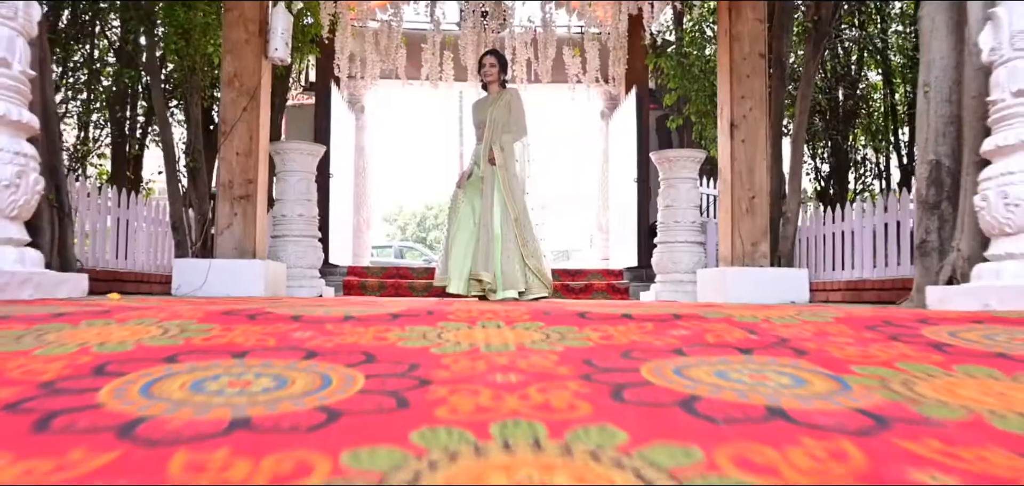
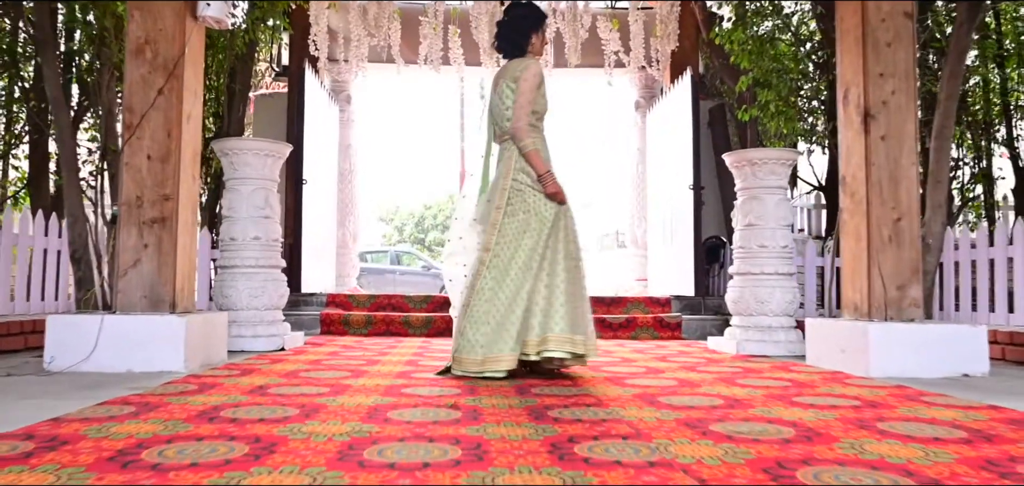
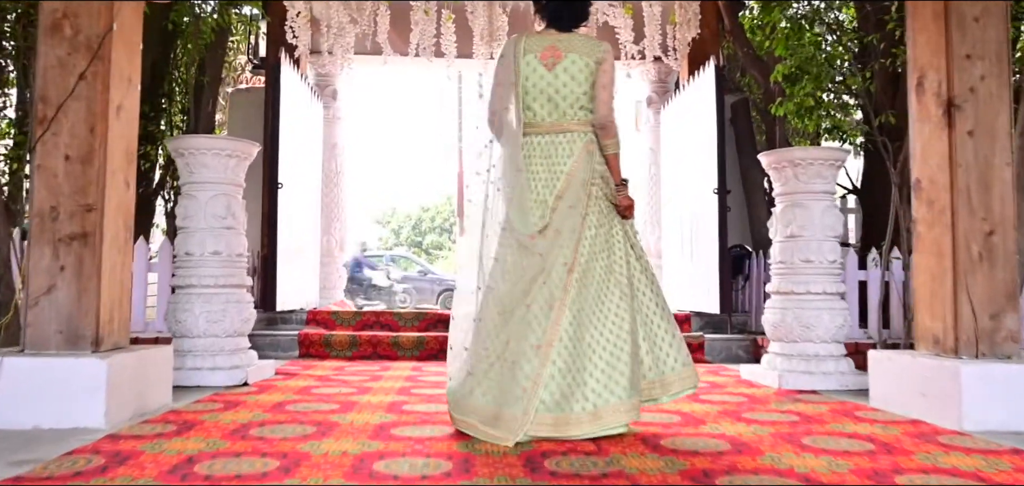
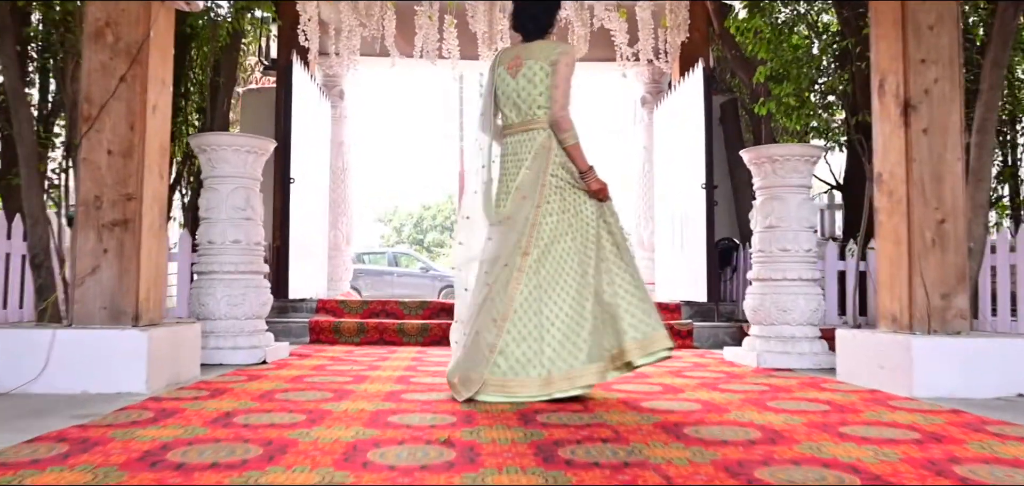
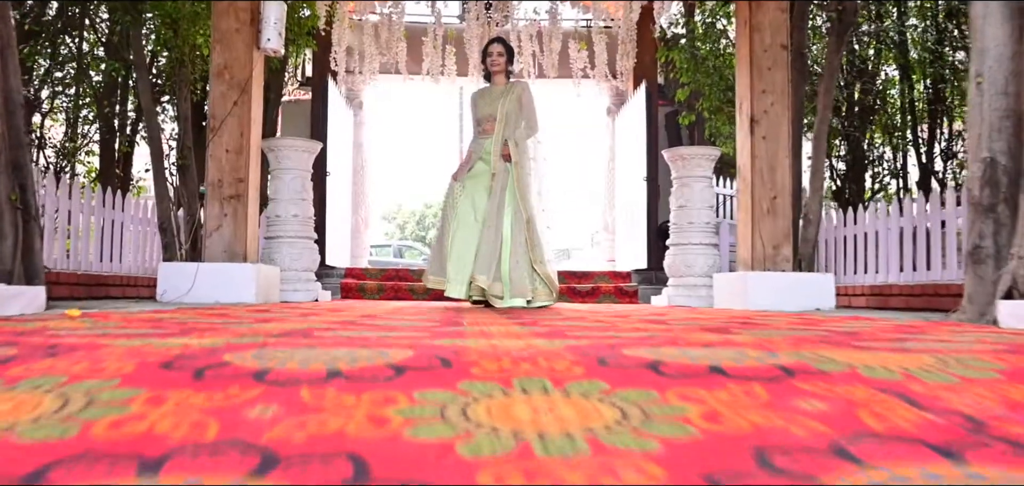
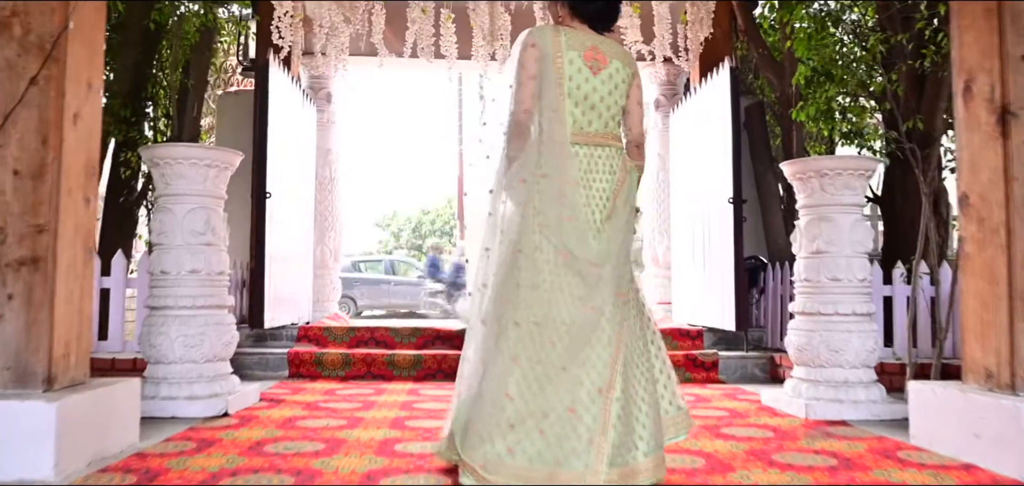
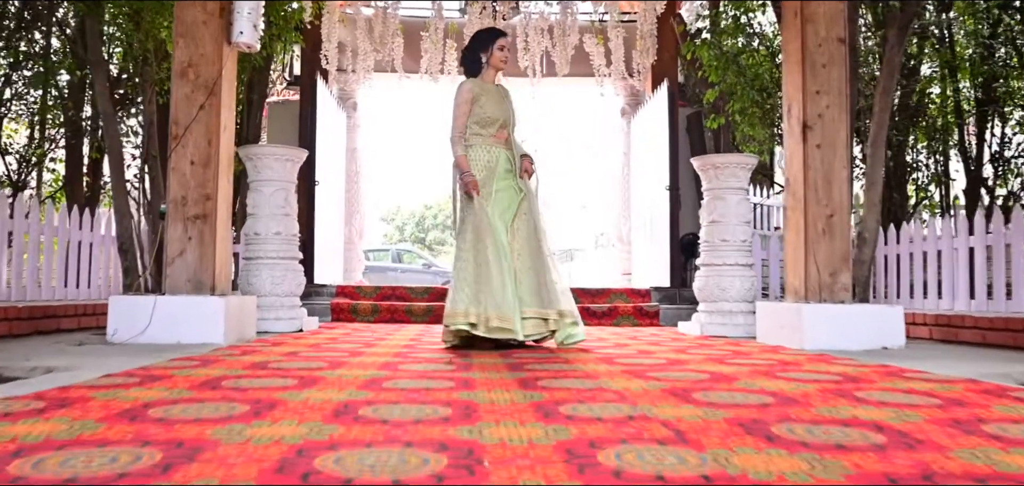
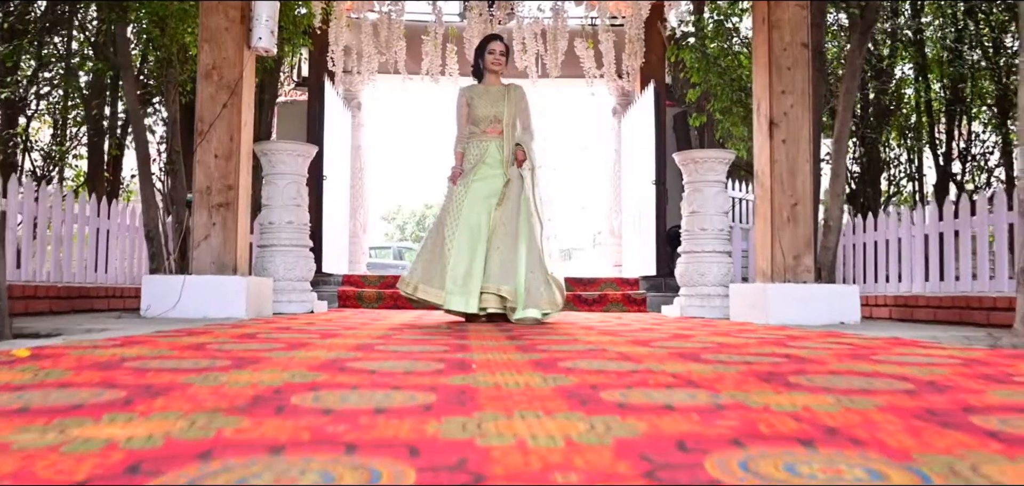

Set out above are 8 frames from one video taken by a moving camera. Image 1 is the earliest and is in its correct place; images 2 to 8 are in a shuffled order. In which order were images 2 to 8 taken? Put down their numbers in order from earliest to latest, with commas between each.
5, 8, 7, 2, 4, 3, 6
